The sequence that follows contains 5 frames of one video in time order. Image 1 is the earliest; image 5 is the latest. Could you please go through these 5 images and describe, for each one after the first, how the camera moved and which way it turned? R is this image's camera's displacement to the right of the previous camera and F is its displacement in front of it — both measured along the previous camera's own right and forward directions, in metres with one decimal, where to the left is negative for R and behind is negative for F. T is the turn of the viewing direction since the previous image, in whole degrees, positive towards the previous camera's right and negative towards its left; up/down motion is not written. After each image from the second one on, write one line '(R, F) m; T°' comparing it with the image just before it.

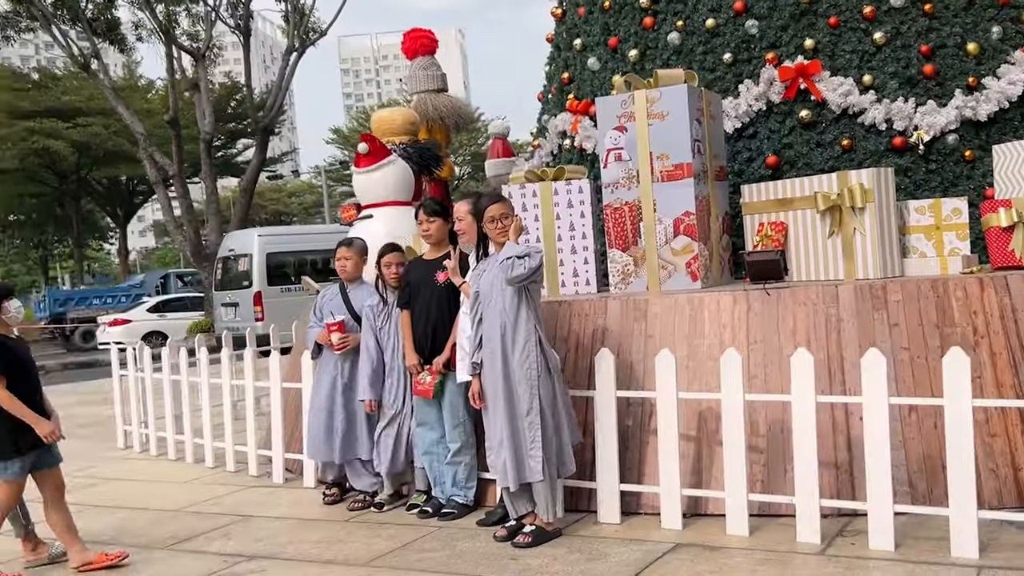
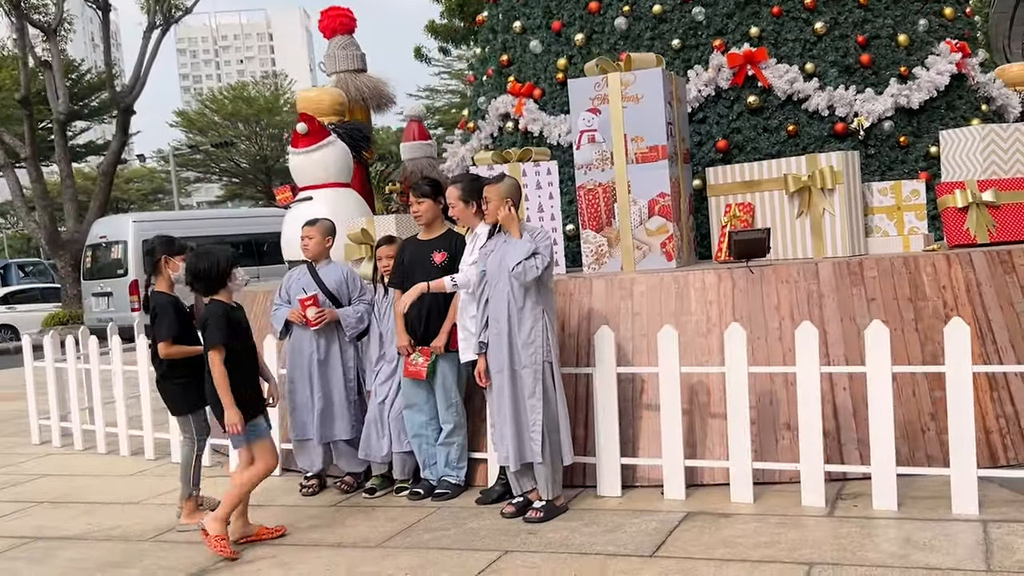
(-0.6, 0.0) m; +7°
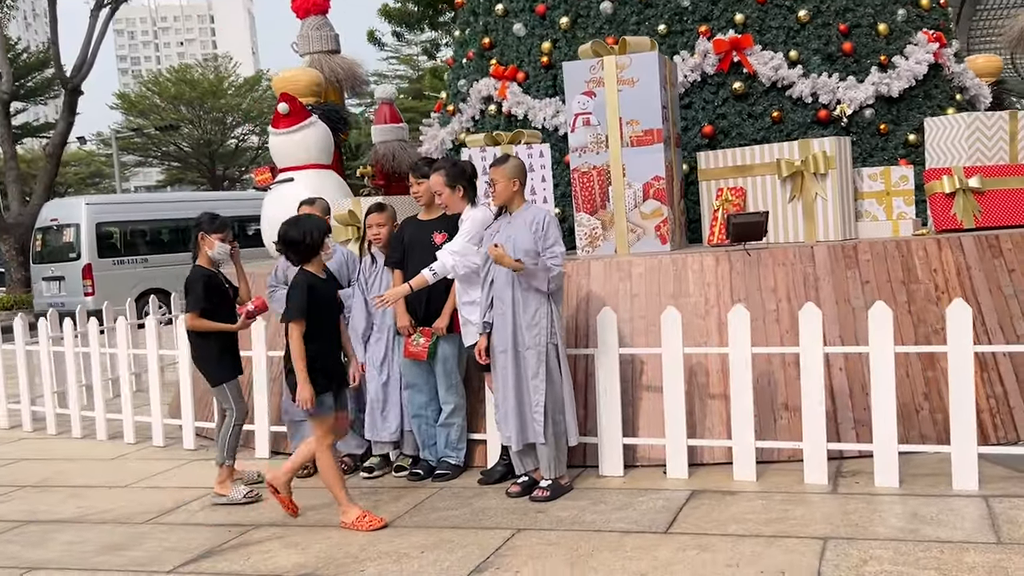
(-0.2, 0.0) m; +3°
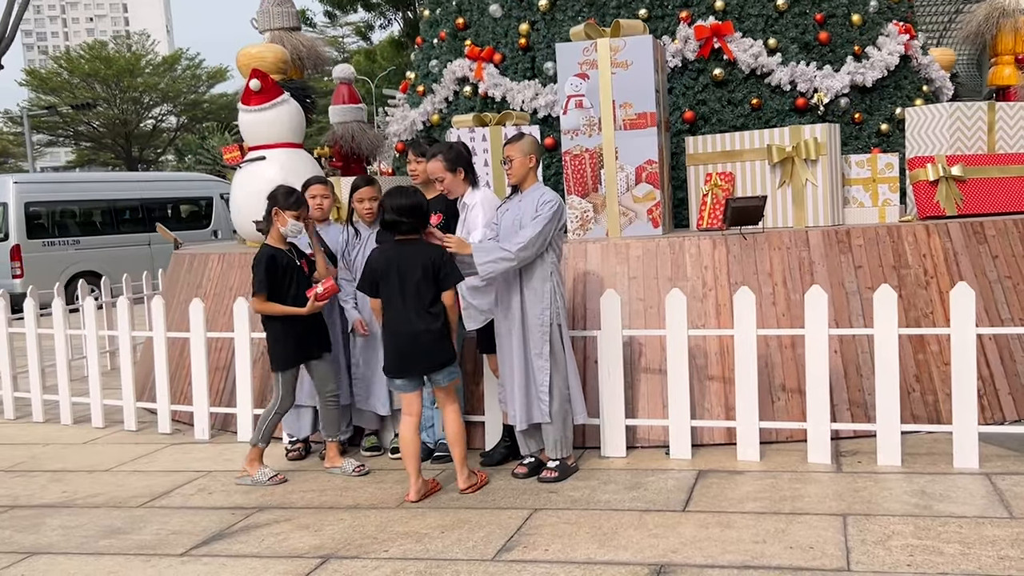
(-0.3, 0.0) m; +4°
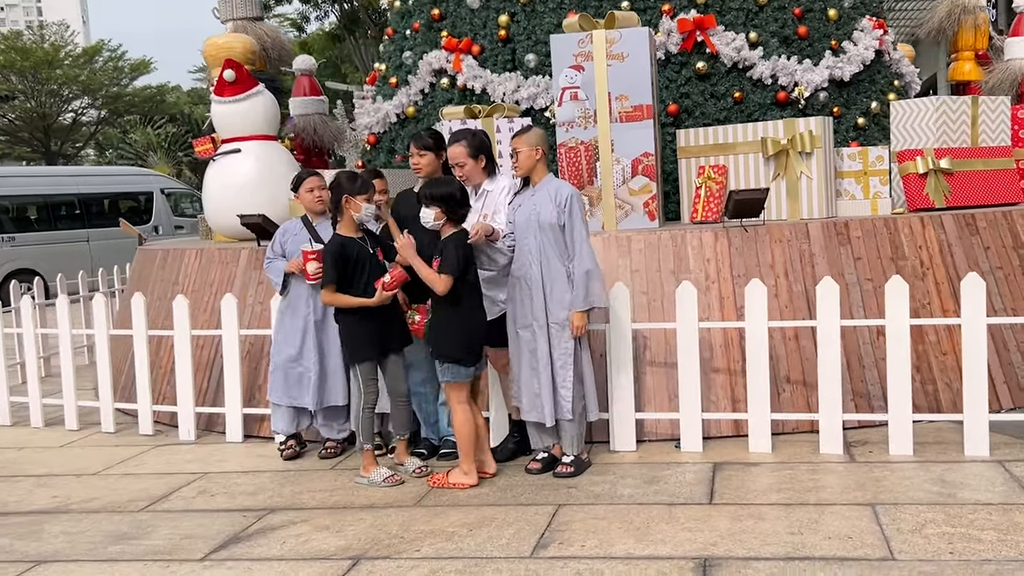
(-0.3, +0.1) m; +3°
